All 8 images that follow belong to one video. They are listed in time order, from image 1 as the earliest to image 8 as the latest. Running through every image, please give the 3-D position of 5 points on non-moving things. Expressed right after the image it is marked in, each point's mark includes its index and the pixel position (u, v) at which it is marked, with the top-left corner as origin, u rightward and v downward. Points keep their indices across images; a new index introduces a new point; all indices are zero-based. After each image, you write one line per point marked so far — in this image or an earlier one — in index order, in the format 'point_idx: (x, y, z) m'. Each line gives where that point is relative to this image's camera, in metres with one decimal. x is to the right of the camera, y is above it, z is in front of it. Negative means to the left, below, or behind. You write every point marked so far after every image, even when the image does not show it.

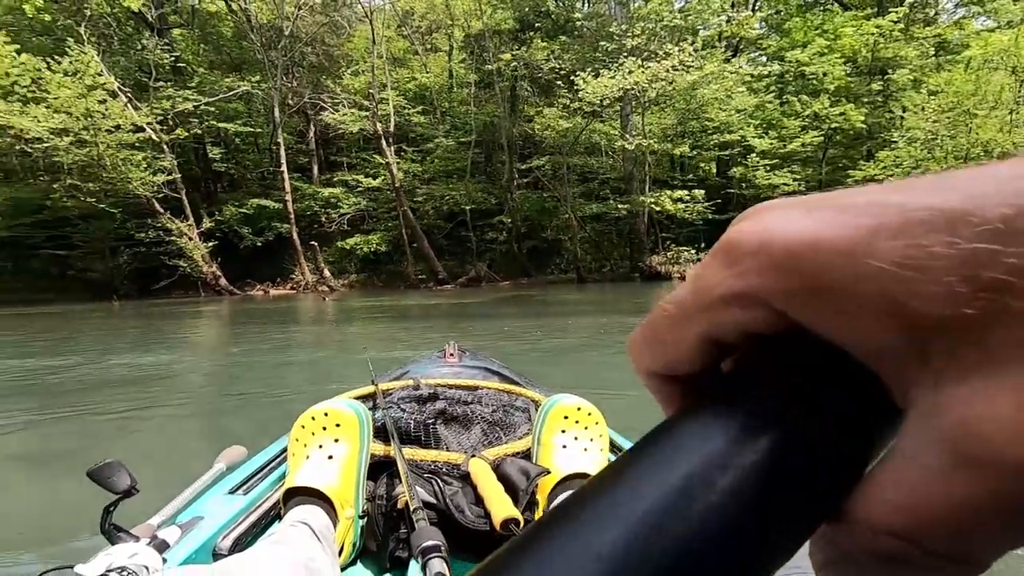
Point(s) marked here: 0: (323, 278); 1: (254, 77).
0: (-5.1, +0.3, +16.9) m
1: (-6.9, +5.7, +16.9) m
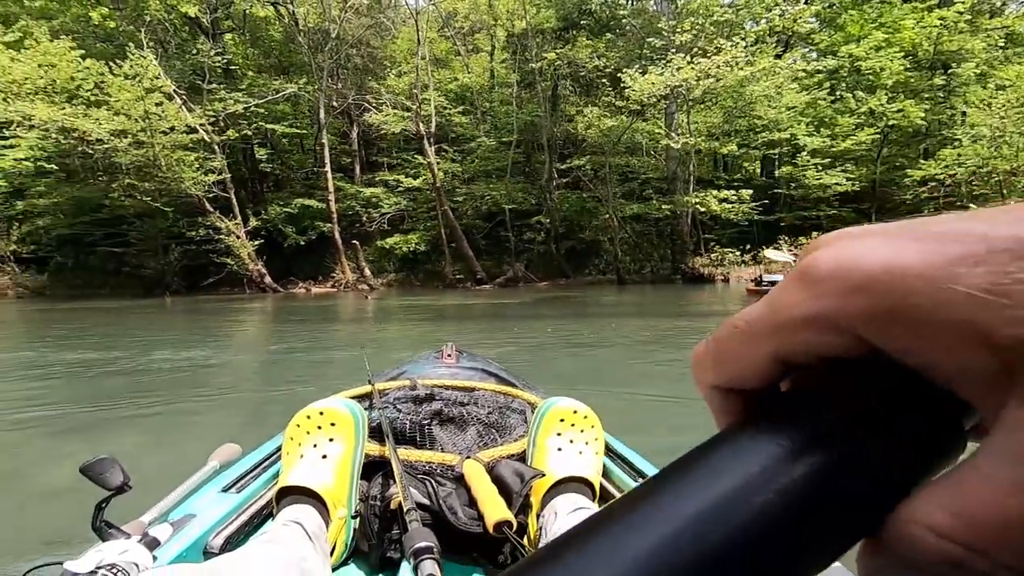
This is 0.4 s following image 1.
0: (-4.1, +0.3, +17.2) m
1: (-5.8, +5.8, +17.3) m
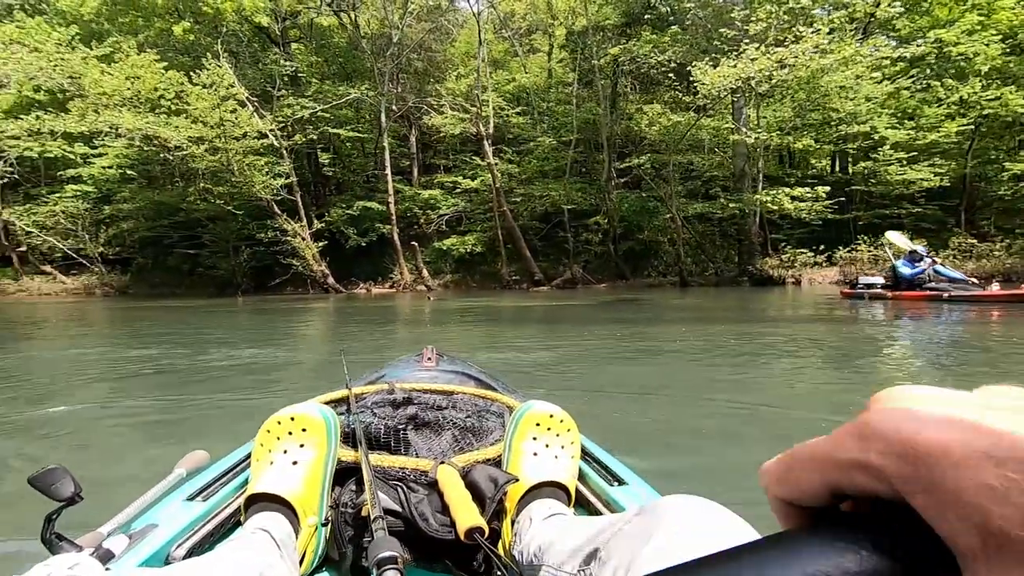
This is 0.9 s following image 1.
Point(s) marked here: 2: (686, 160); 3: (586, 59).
0: (-2.5, +0.3, +17.4) m
1: (-4.2, +5.8, +17.7) m
2: (+5.2, +3.8, +18.5) m
3: (+2.2, +6.8, +18.3) m
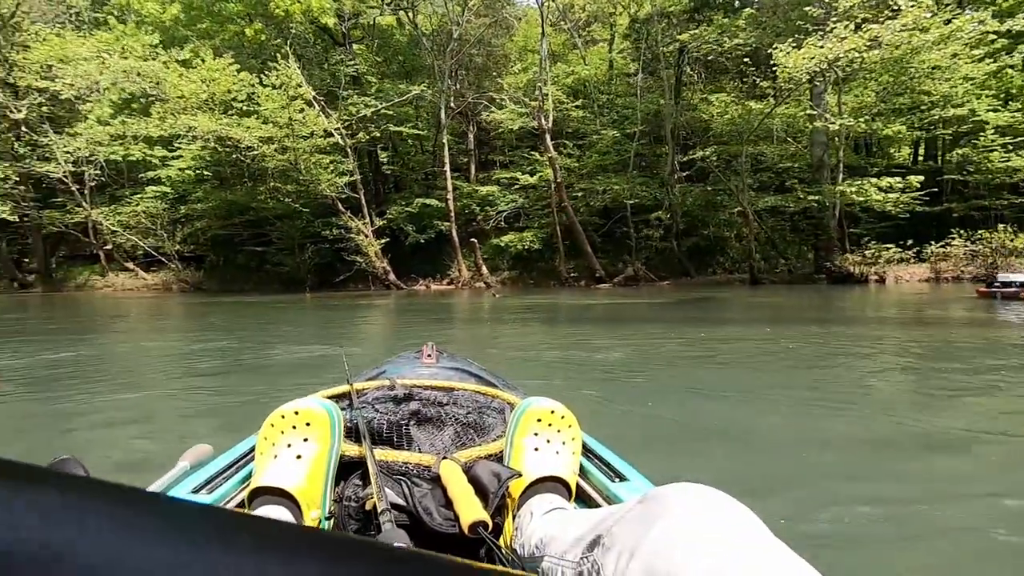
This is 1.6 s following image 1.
0: (-0.9, +0.4, +17.4) m
1: (-2.5, +5.9, +17.8) m
2: (+6.9, +3.9, +17.5) m
3: (+3.9, +6.8, +17.7) m
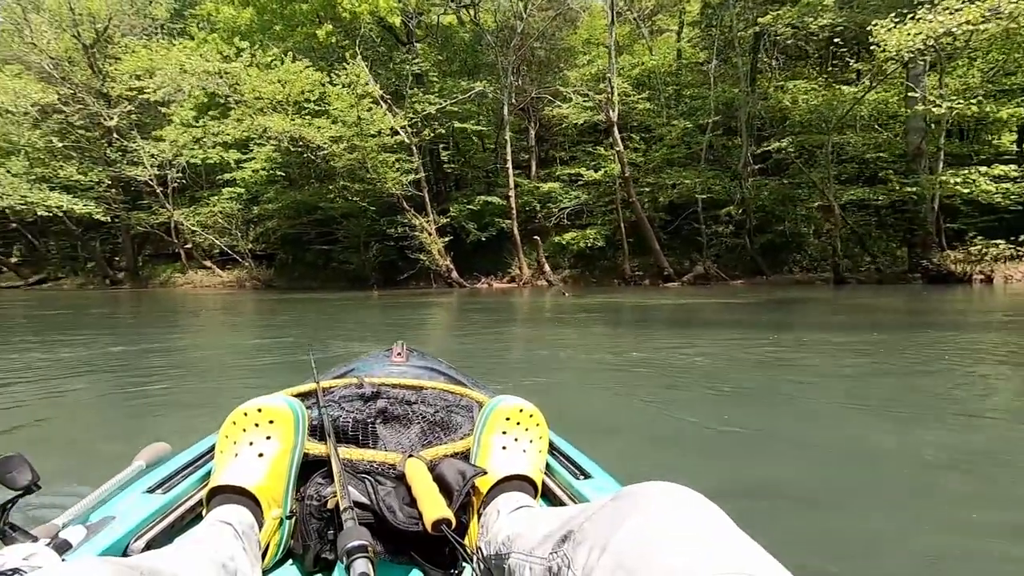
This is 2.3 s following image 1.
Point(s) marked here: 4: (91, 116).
0: (+0.8, +0.4, +17.1) m
1: (-0.7, +5.9, +17.6) m
2: (+8.6, +3.8, +16.2) m
3: (+5.6, +6.8, +16.7) m
4: (-11.2, +4.6, +16.6) m
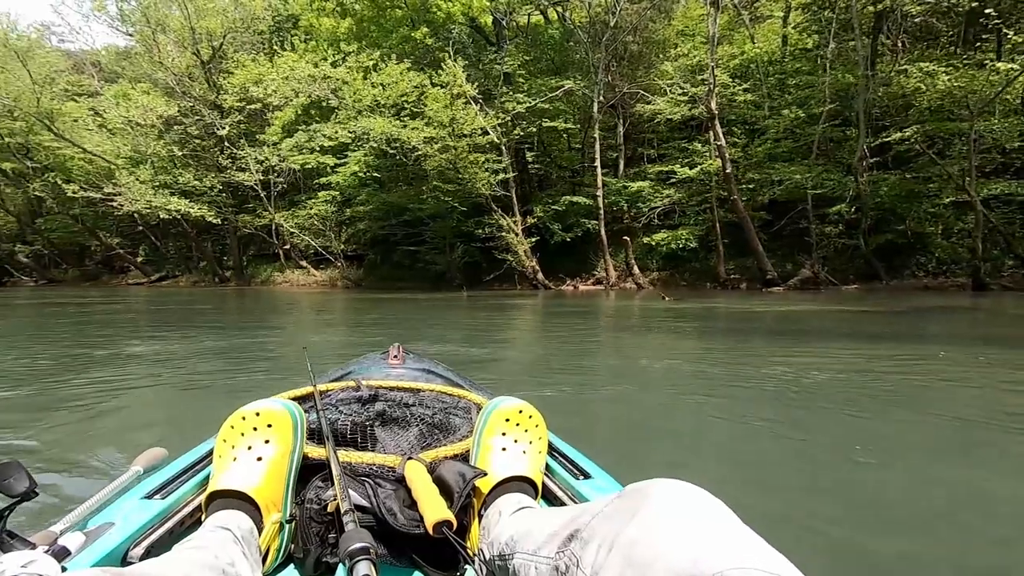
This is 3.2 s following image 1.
0: (+3.0, +0.3, +16.3) m
1: (+1.8, +5.9, +17.1) m
2: (+10.6, +3.6, +14.2) m
3: (+7.8, +6.7, +15.1) m
4: (-8.8, +4.7, +17.9) m
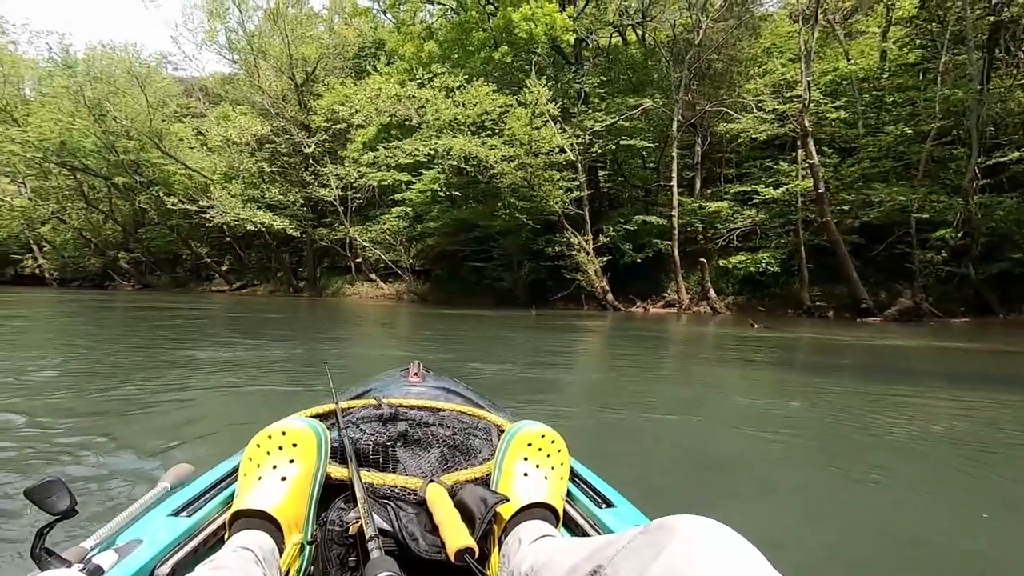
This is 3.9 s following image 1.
0: (+4.7, -0.3, +15.4) m
1: (+3.8, +5.2, +16.6) m
2: (+12.1, +2.8, +12.4) m
3: (+9.6, +5.9, +13.9) m
4: (-6.6, +4.4, +18.7) m
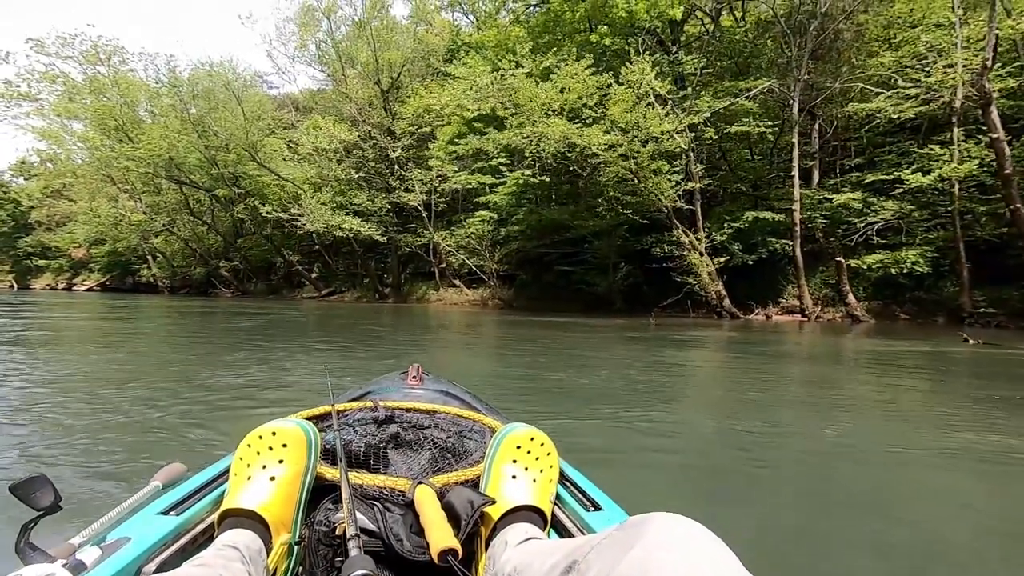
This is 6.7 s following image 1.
0: (+6.8, -0.4, +13.4) m
1: (+6.0, +5.1, +14.8) m
2: (+13.7, +2.8, +9.5) m
3: (+11.4, +5.8, +11.3) m
4: (-4.0, +4.2, +18.3) m
